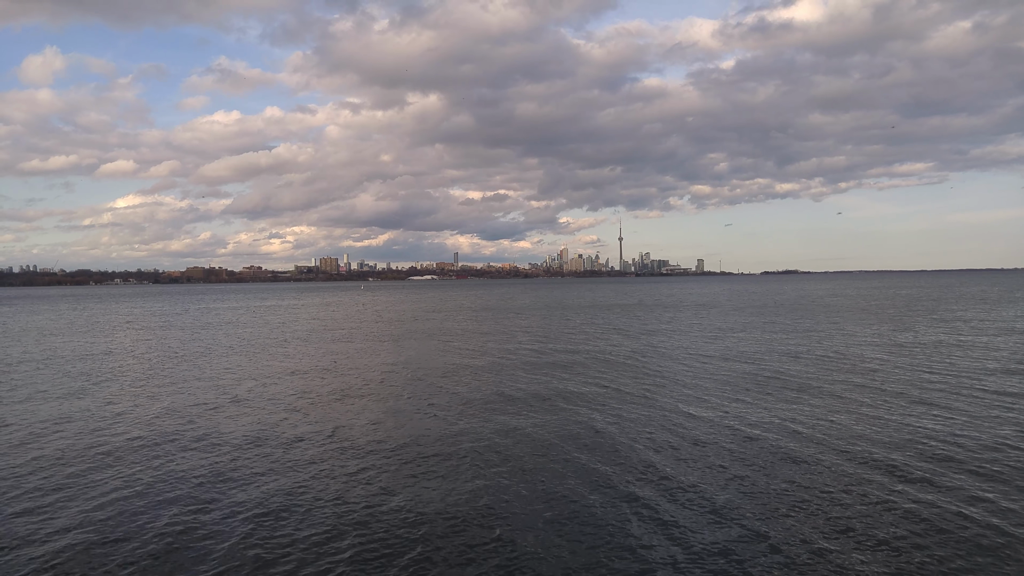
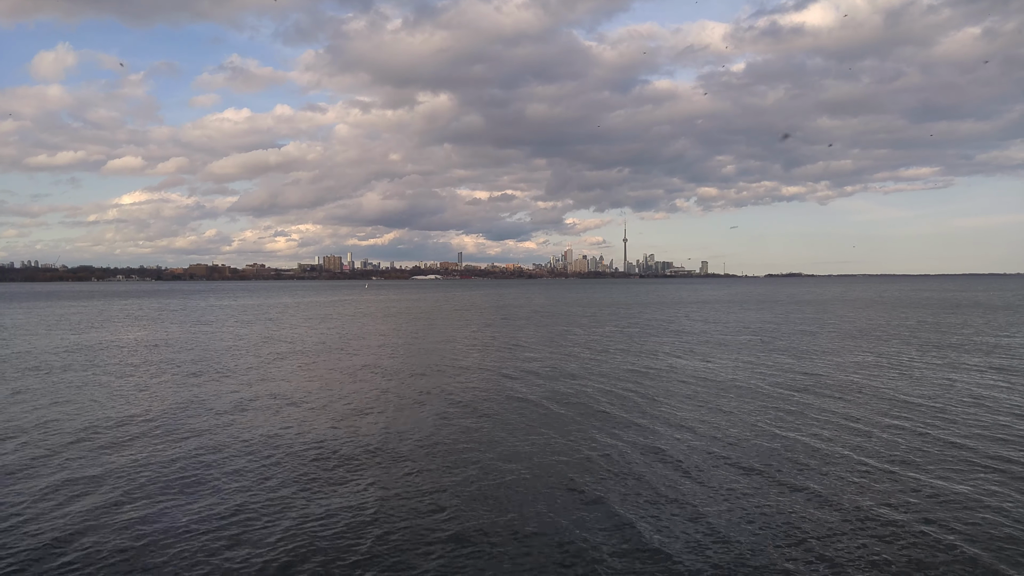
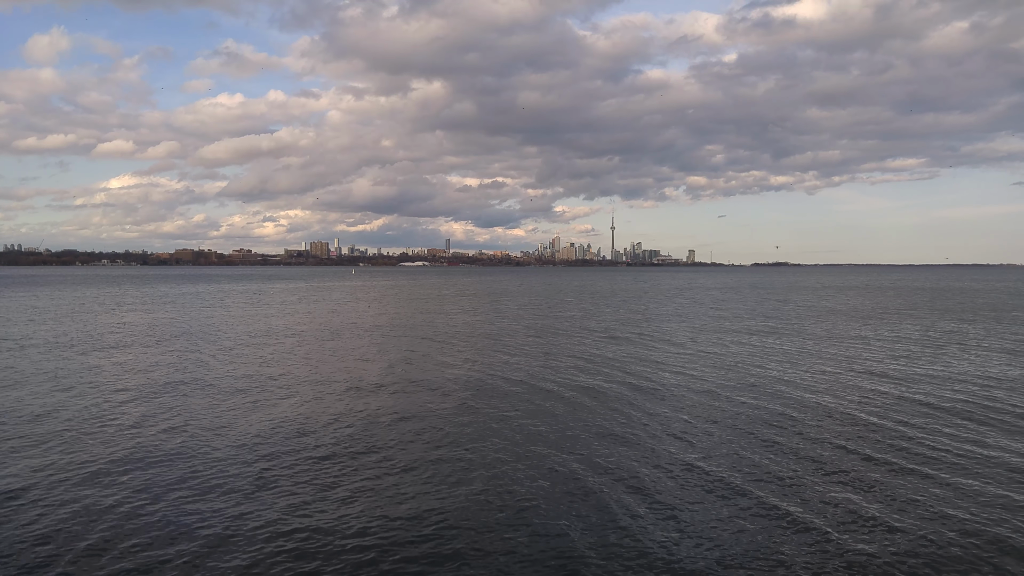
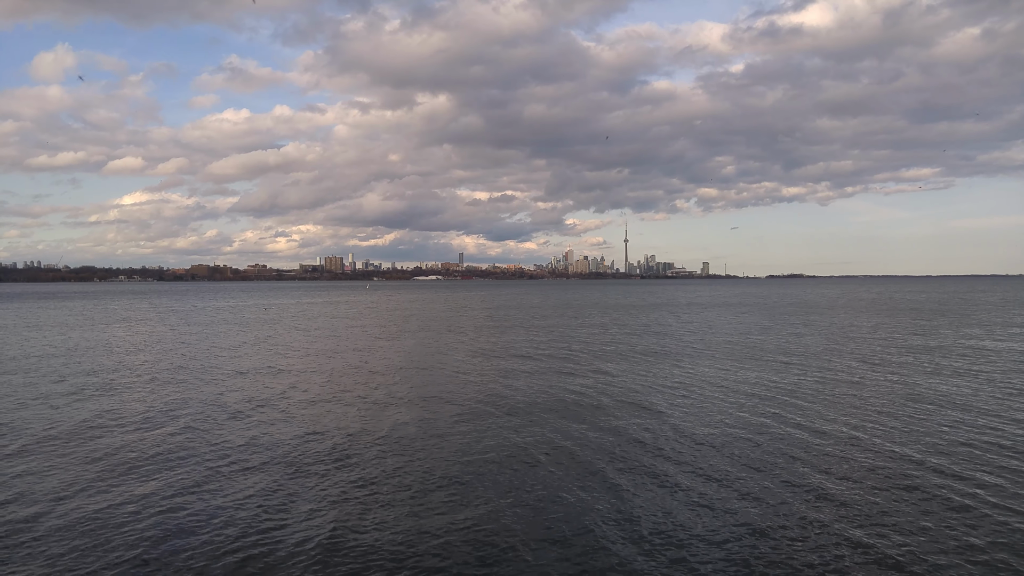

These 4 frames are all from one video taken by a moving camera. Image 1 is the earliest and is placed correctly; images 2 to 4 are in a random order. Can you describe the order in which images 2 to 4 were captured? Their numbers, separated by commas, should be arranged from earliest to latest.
4, 2, 3
